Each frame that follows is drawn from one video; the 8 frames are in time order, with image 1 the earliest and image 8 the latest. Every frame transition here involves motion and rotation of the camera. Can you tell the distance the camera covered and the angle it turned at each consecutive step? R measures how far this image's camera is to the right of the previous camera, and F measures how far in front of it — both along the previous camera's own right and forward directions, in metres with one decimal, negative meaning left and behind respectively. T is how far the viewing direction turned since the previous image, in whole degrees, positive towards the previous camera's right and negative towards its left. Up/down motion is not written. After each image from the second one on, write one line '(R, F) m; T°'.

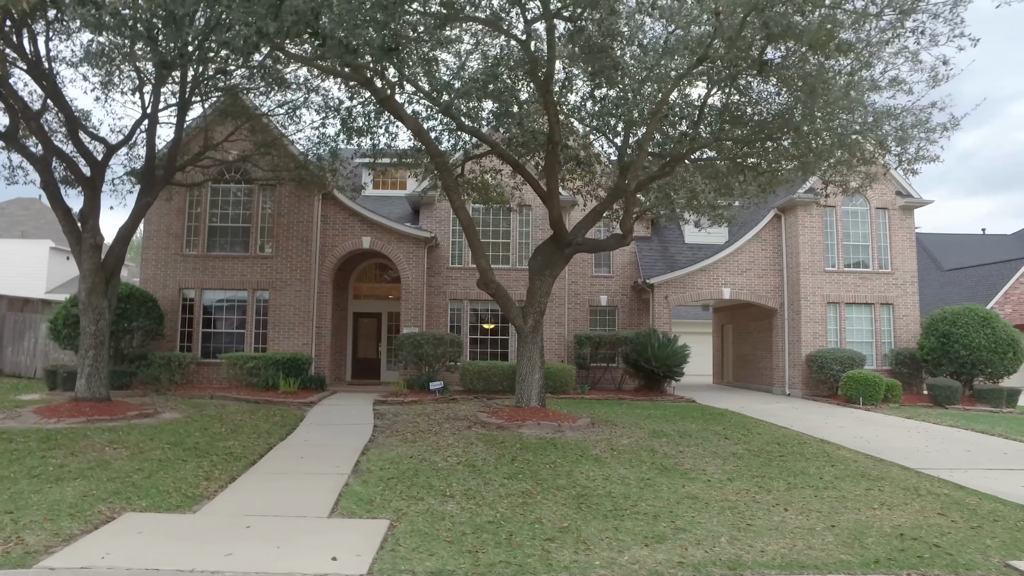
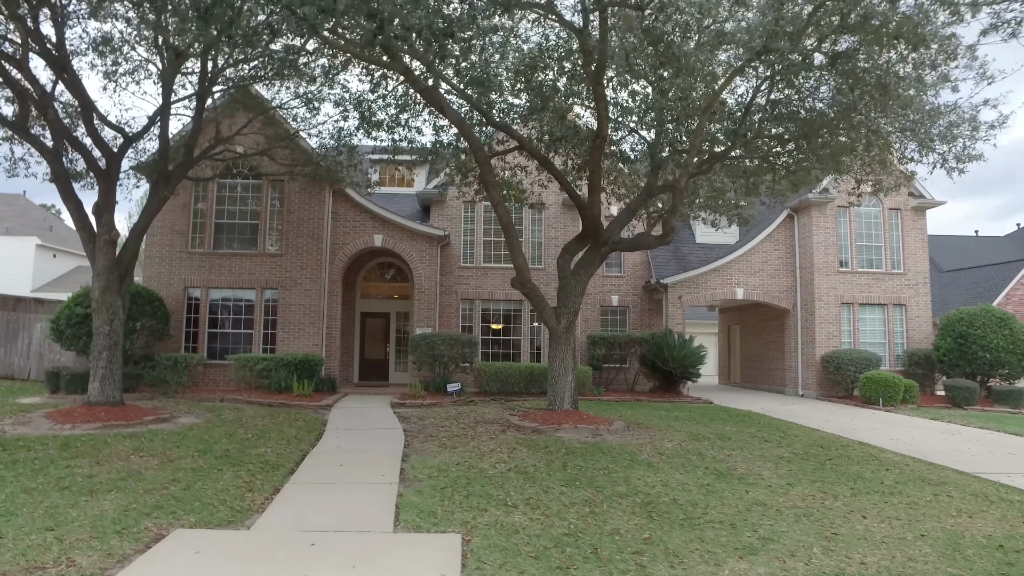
(-0.9, +0.4) m; +2°
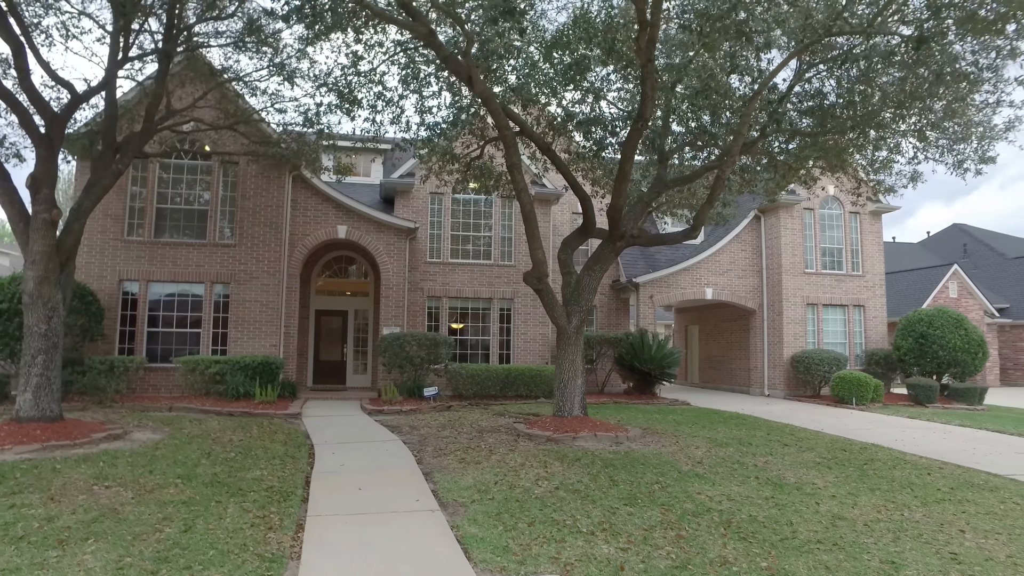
(-1.4, +1.1) m; +7°
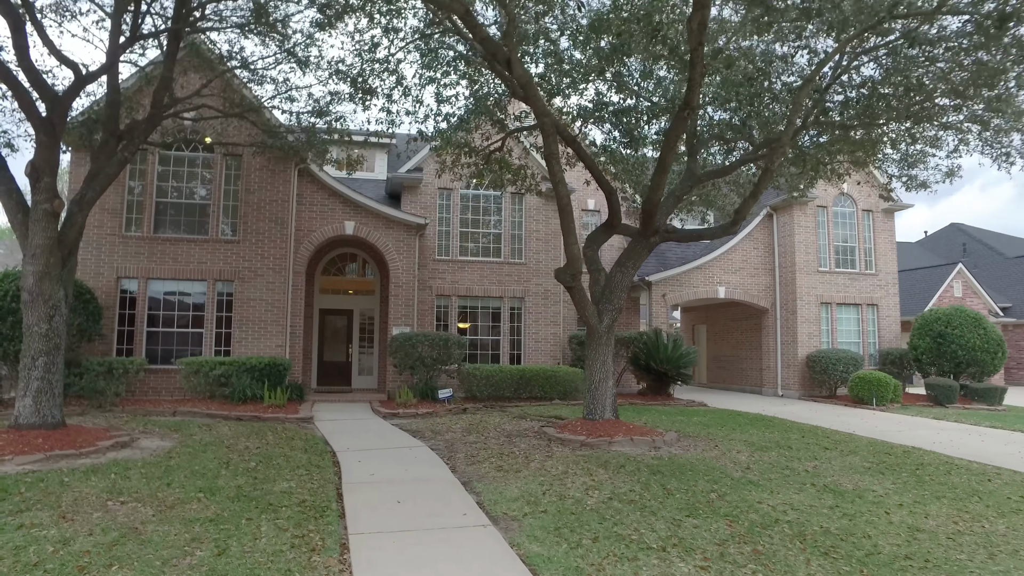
(-0.6, +0.5) m; +1°
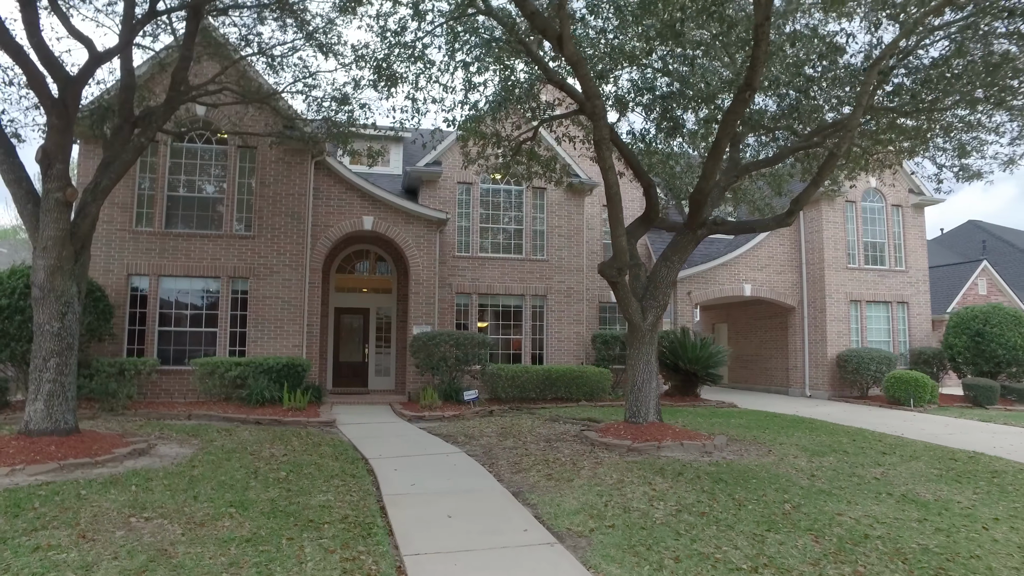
(-0.5, +0.6) m; 0°
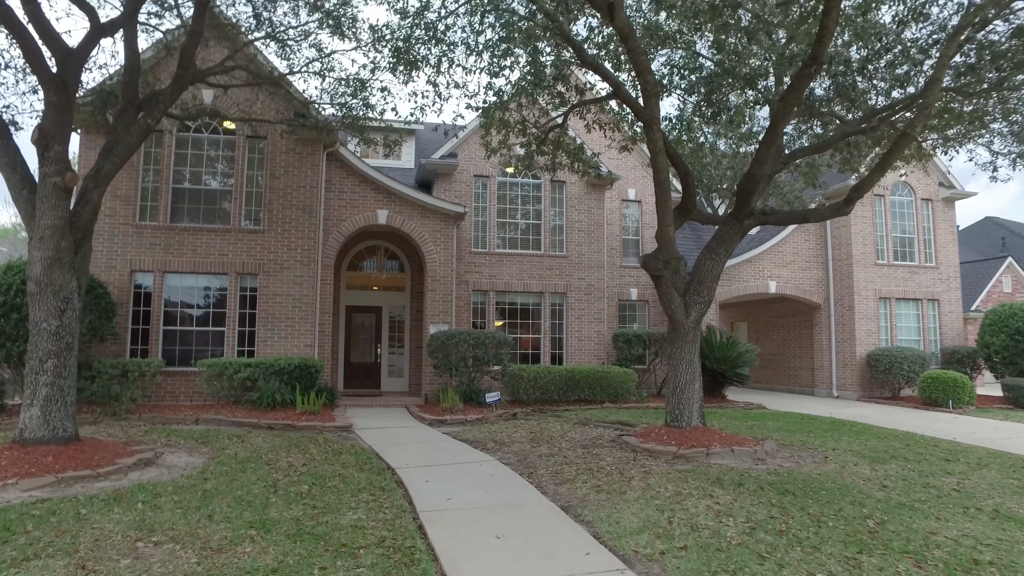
(-0.4, +0.7) m; 0°
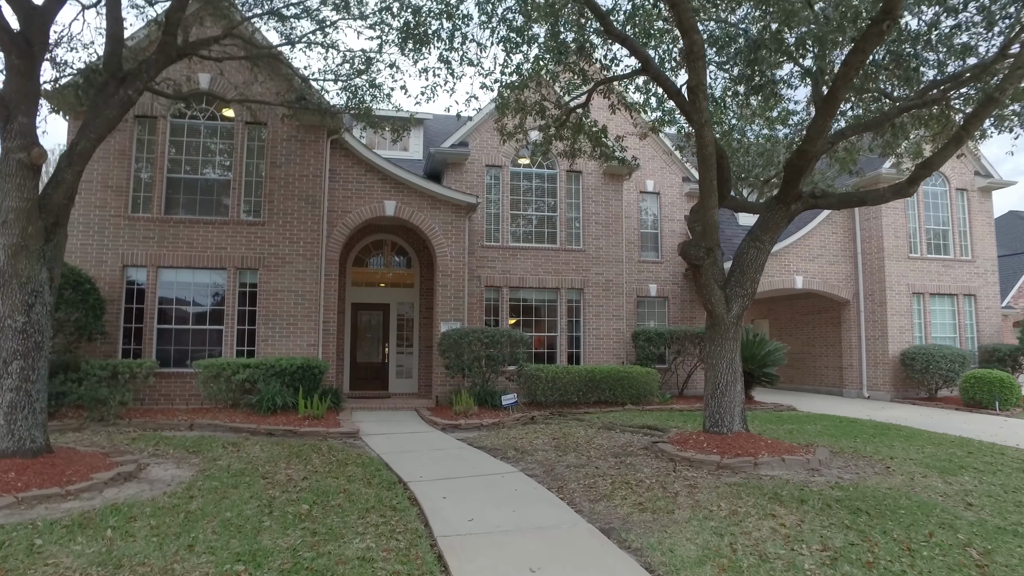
(-0.2, +0.8) m; -1°
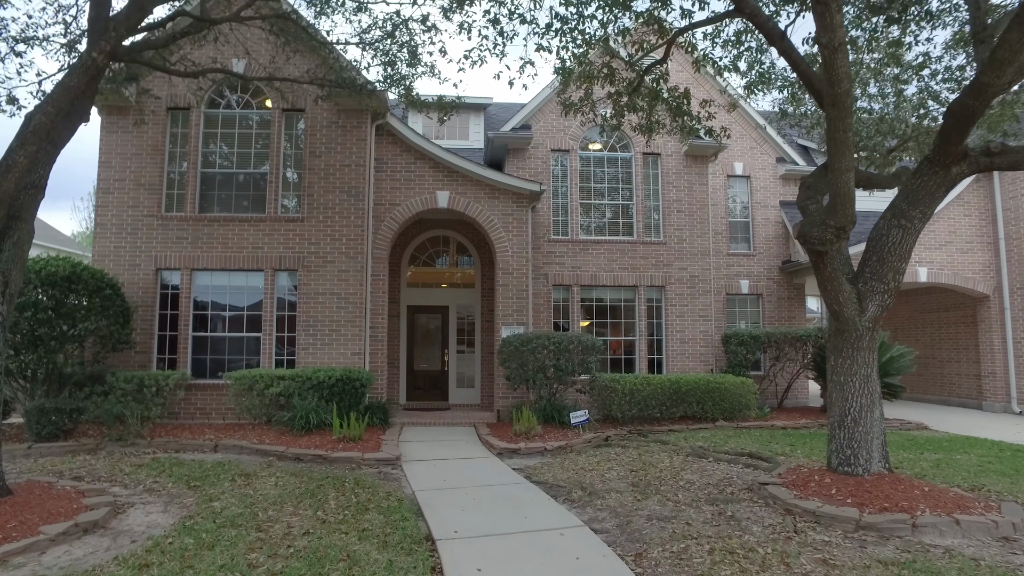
(+0.2, +1.6) m; -7°
